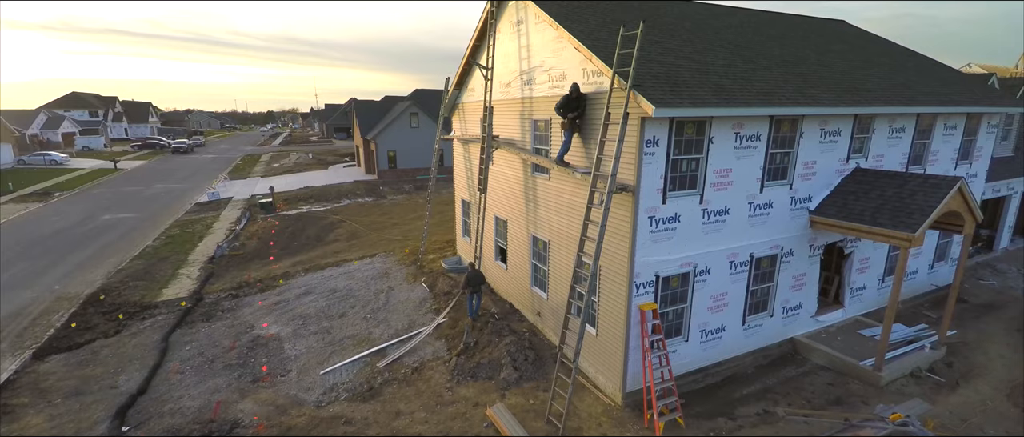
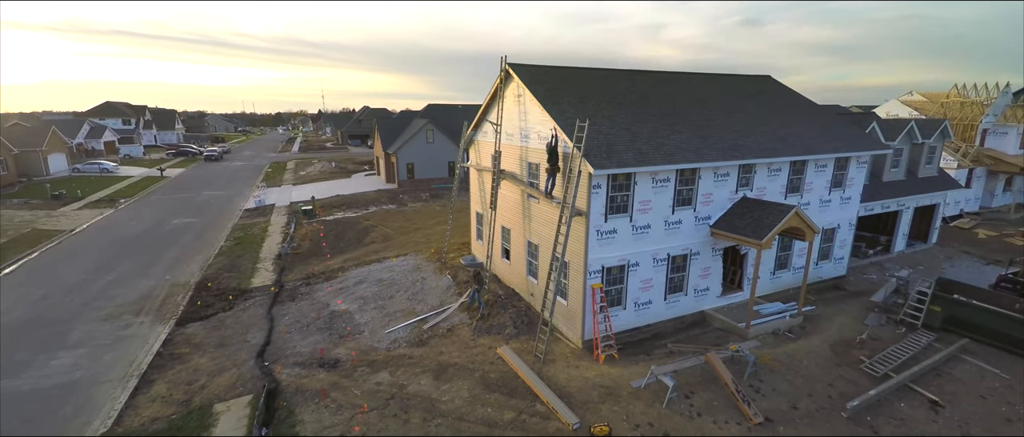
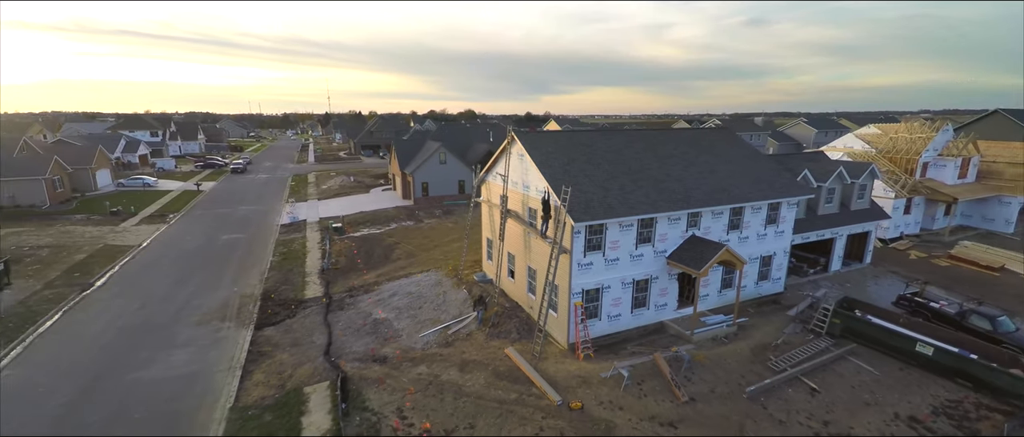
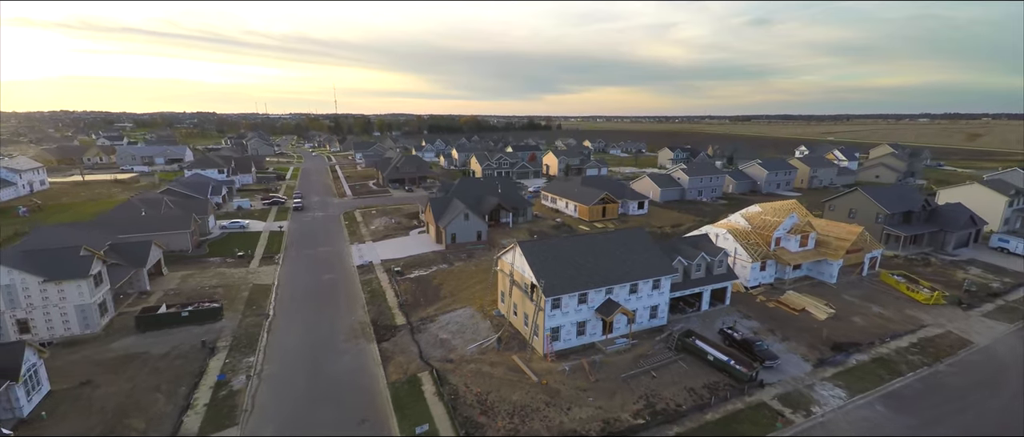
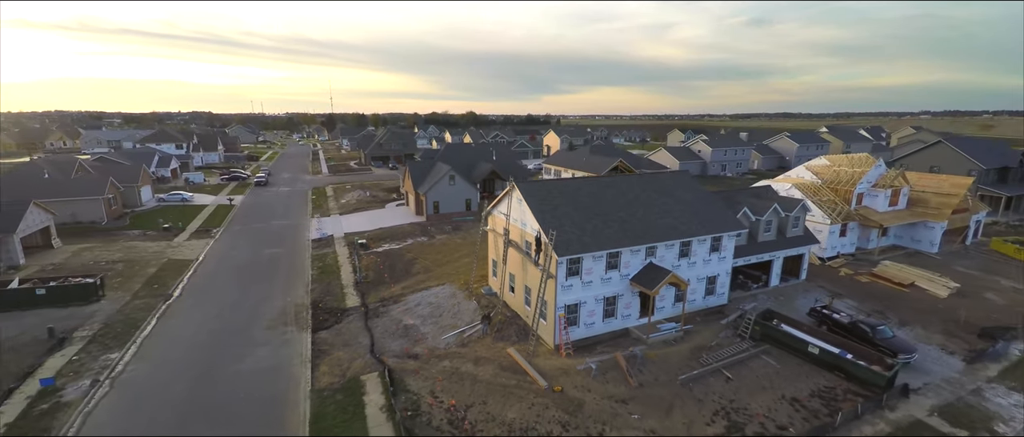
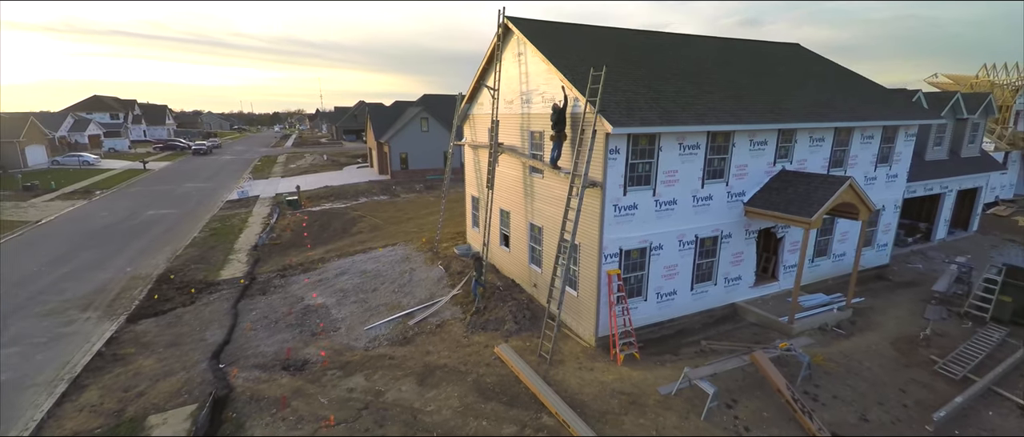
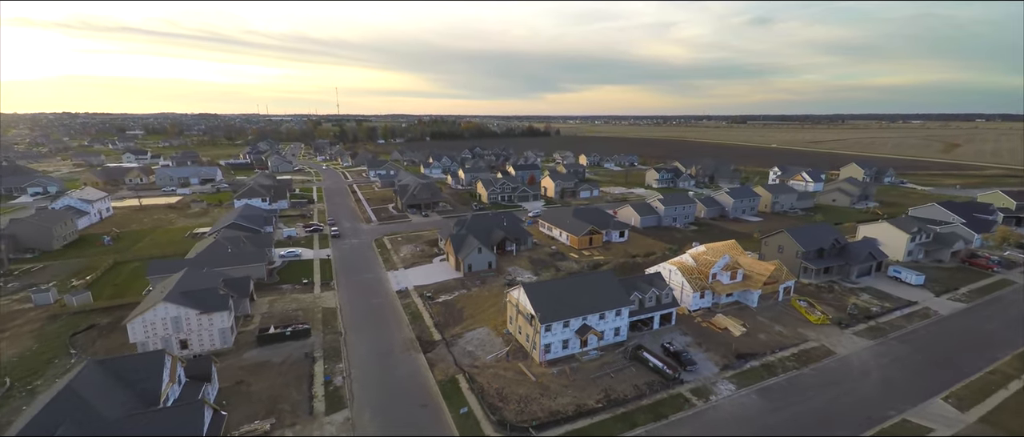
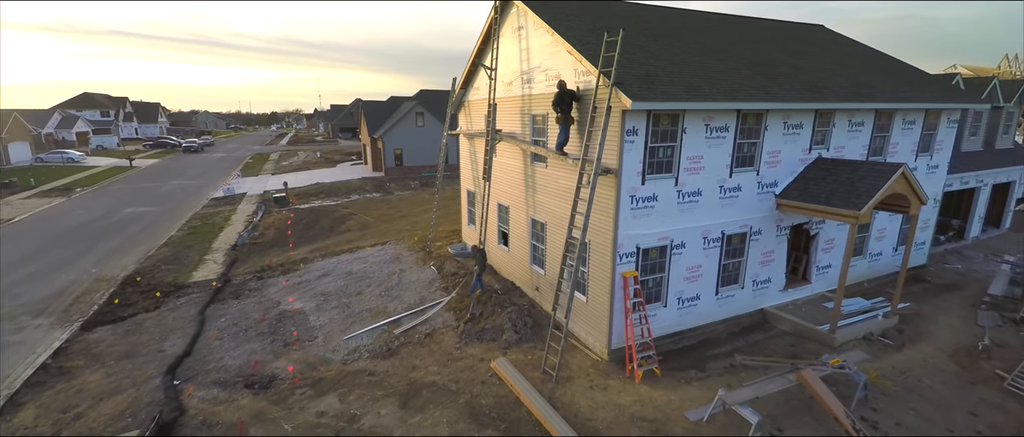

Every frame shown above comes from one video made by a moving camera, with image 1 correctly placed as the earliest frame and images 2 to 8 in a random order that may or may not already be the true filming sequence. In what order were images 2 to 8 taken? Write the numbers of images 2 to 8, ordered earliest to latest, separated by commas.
8, 6, 2, 3, 5, 4, 7
